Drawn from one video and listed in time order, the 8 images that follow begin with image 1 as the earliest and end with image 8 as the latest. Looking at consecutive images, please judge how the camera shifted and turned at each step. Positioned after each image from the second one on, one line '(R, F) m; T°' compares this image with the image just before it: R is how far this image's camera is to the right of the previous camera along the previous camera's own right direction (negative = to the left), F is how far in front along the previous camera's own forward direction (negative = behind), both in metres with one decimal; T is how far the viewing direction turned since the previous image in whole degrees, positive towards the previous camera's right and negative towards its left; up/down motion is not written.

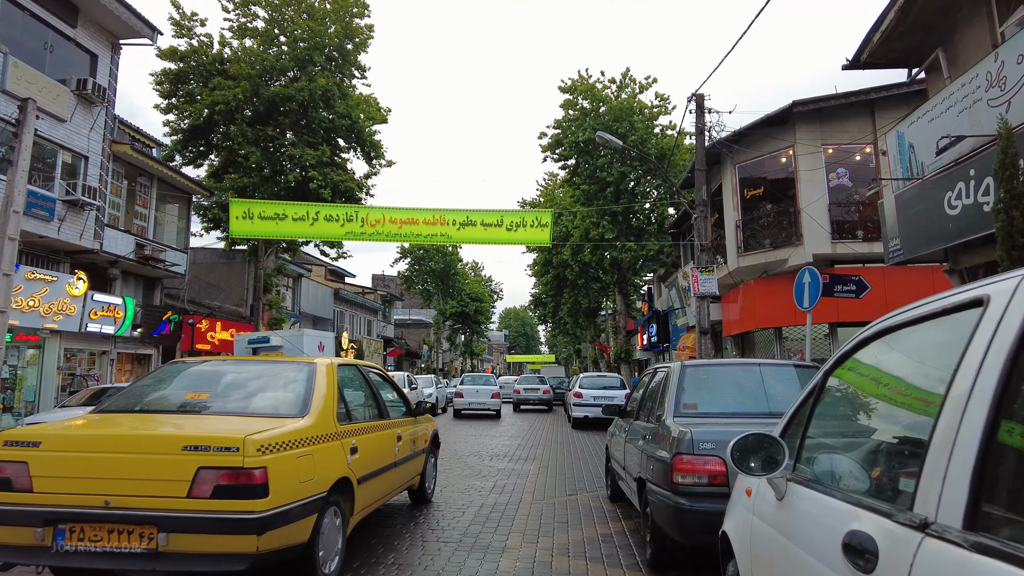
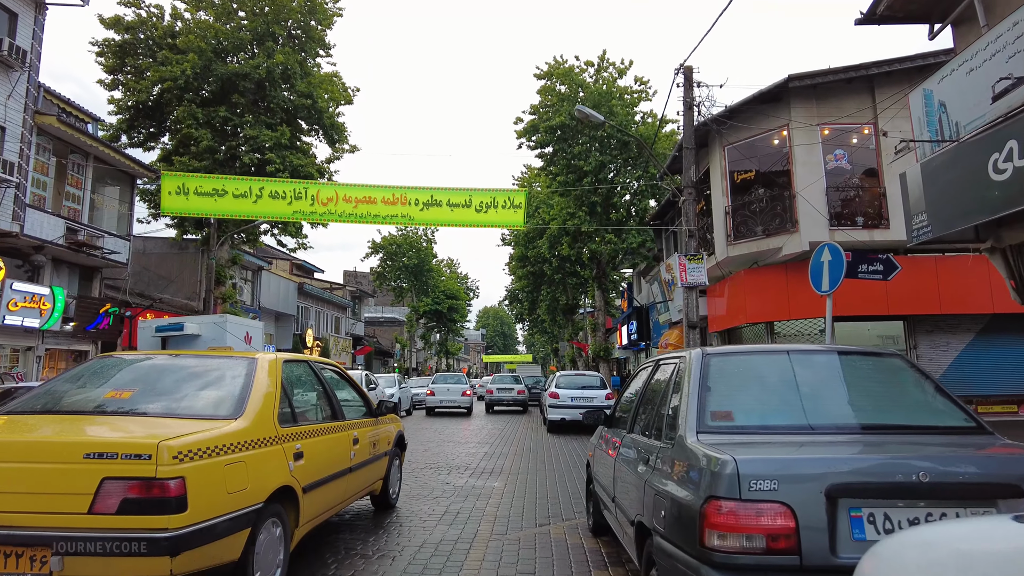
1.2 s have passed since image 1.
(+0.2, +1.5) m; +2°
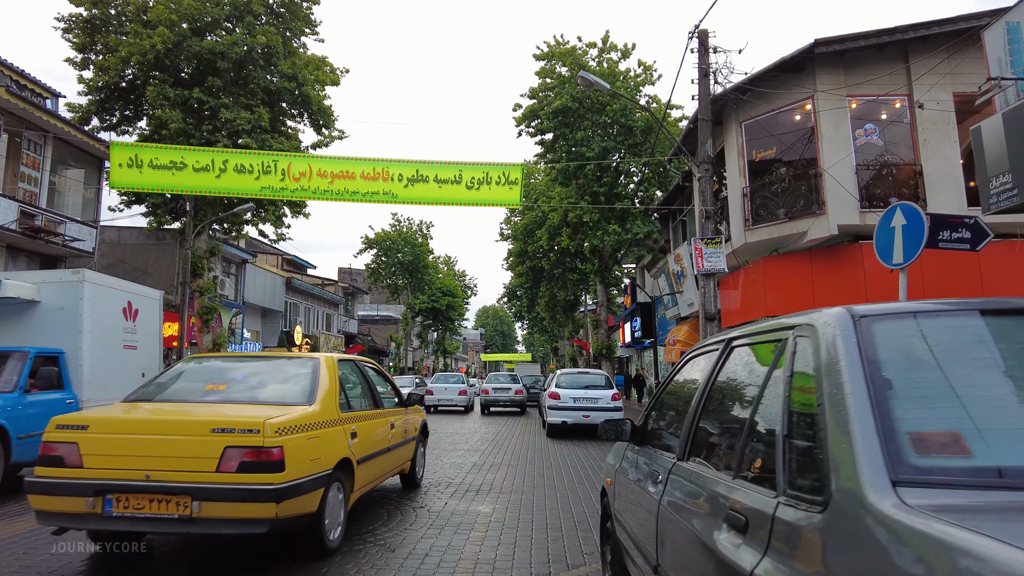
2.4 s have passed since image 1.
(+0.1, +1.5) m; 0°
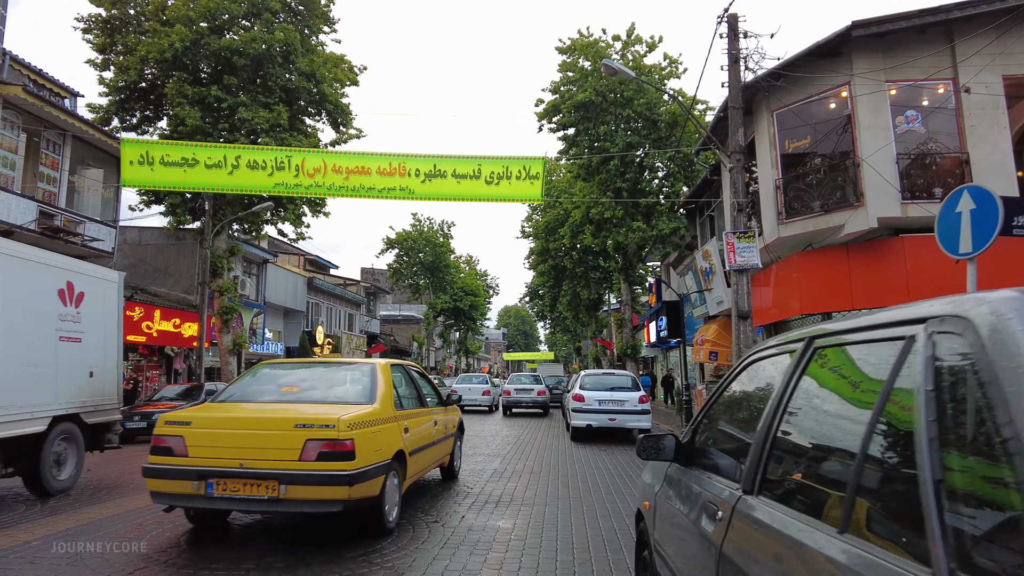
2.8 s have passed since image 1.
(0.0, +0.5) m; -2°
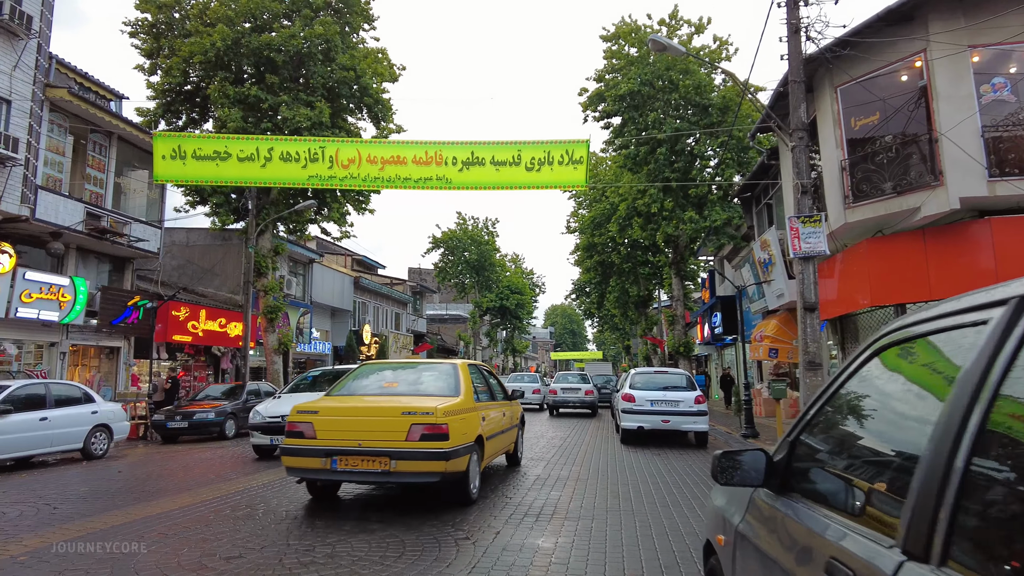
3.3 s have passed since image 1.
(+0.1, +0.7) m; -4°
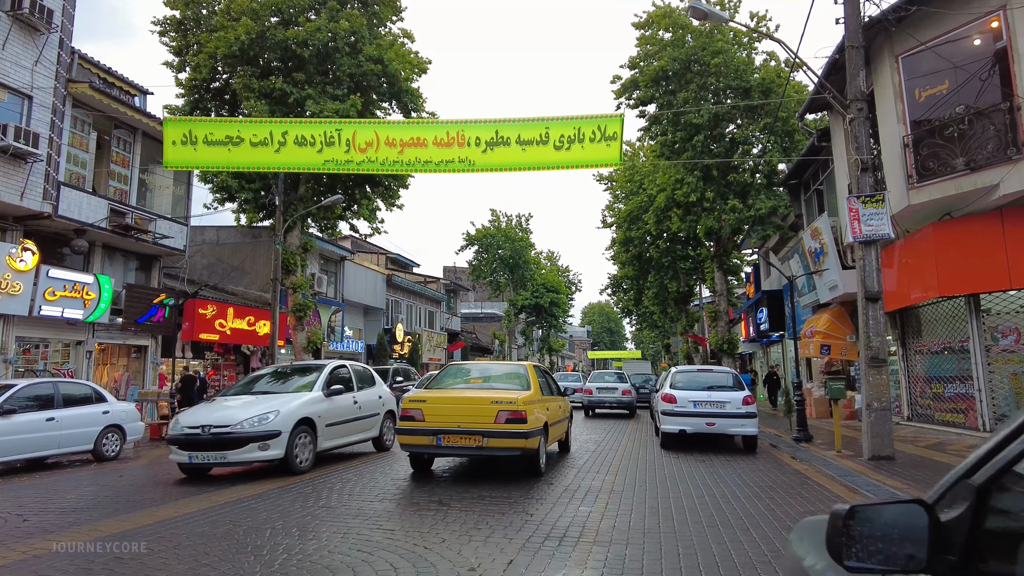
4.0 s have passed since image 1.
(+0.1, +0.8) m; -3°
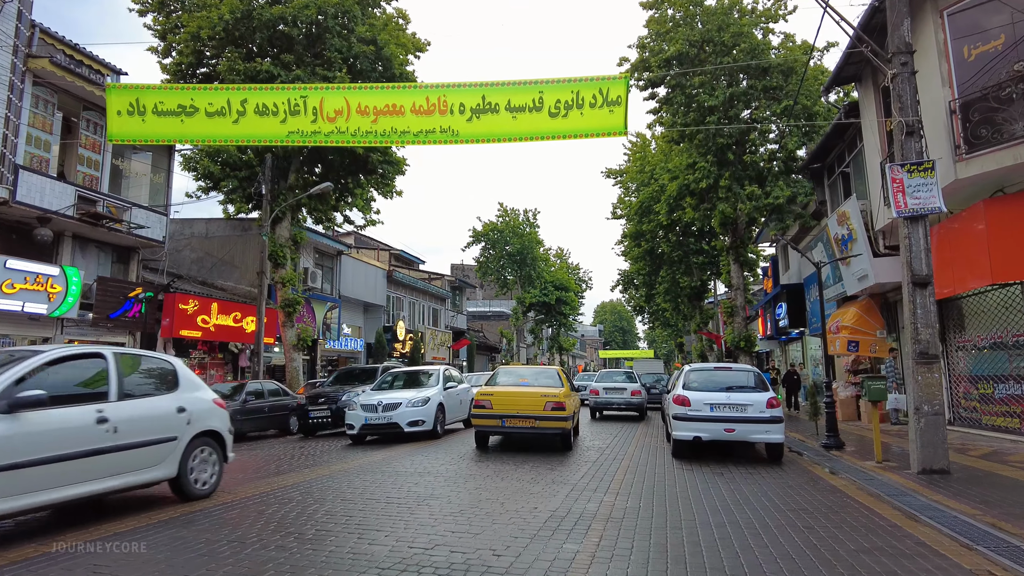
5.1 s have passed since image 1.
(+0.3, +1.3) m; -1°
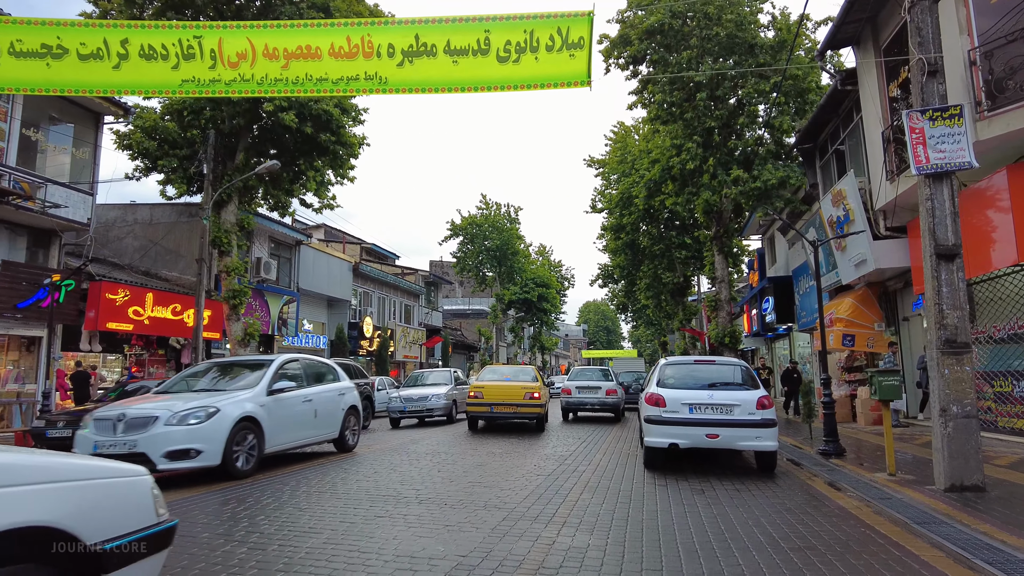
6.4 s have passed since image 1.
(+0.6, +1.6) m; +1°
